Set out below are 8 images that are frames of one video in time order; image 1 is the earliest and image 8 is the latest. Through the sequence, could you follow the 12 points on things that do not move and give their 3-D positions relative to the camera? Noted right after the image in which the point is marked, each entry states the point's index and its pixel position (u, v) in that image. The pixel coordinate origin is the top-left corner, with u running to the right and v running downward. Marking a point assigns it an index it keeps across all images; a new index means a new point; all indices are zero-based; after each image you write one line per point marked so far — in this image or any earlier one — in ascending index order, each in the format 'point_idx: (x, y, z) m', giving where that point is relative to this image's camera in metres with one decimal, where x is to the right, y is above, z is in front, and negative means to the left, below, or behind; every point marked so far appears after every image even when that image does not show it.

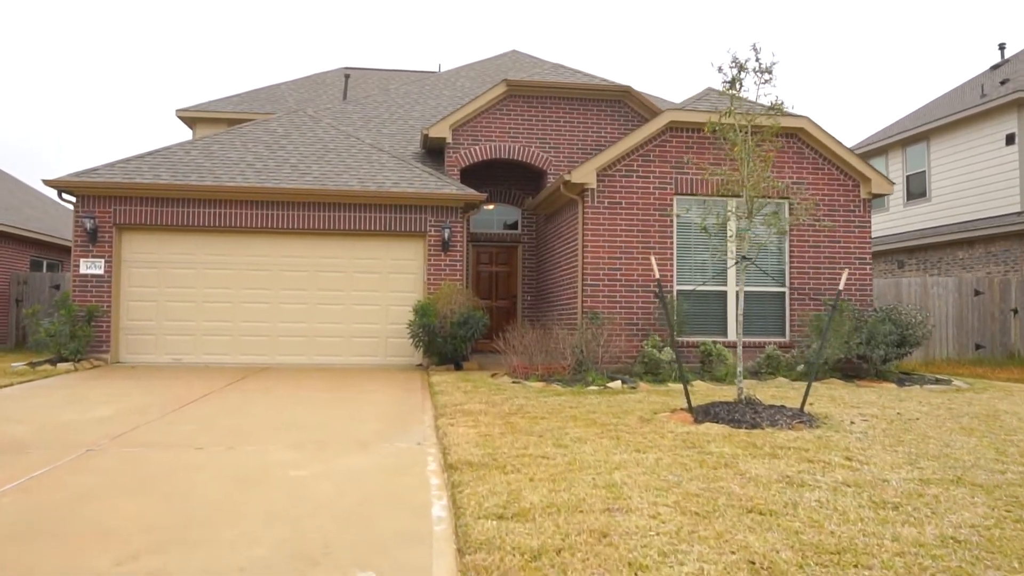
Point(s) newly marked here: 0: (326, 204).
0: (-2.9, +1.3, +12.5) m
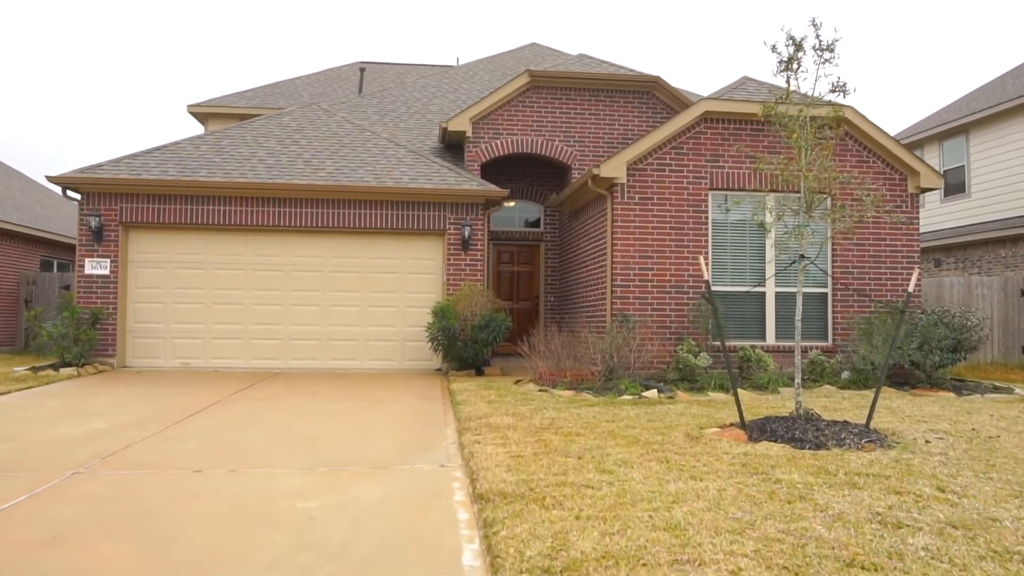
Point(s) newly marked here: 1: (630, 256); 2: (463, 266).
0: (-2.5, +1.3, +12.0) m
1: (+1.5, +0.4, +10.3) m
2: (-0.7, +0.3, +12.1) m
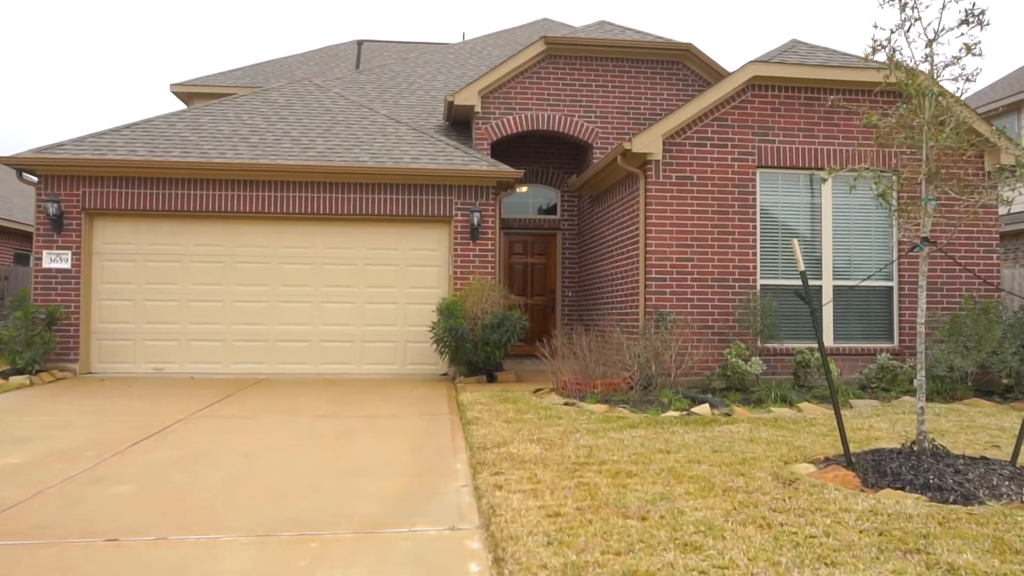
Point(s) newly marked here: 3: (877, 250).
0: (-2.3, +1.3, +10.6) m
1: (+1.7, +0.5, +8.9) m
2: (-0.5, +0.4, +10.7) m
3: (+4.2, +0.4, +9.4) m
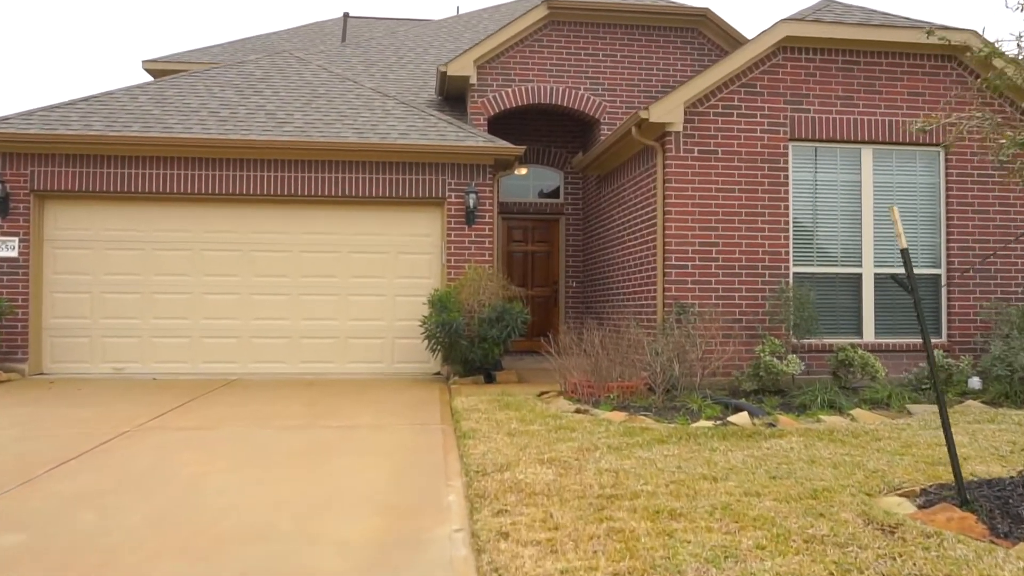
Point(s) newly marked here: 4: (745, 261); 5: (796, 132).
0: (-2.3, +1.5, +9.5) m
1: (+1.7, +0.6, +7.9) m
2: (-0.5, +0.5, +9.6) m
3: (+4.2, +0.6, +8.3) m
4: (+2.3, +0.3, +7.9) m
5: (+2.8, +1.5, +8.1) m
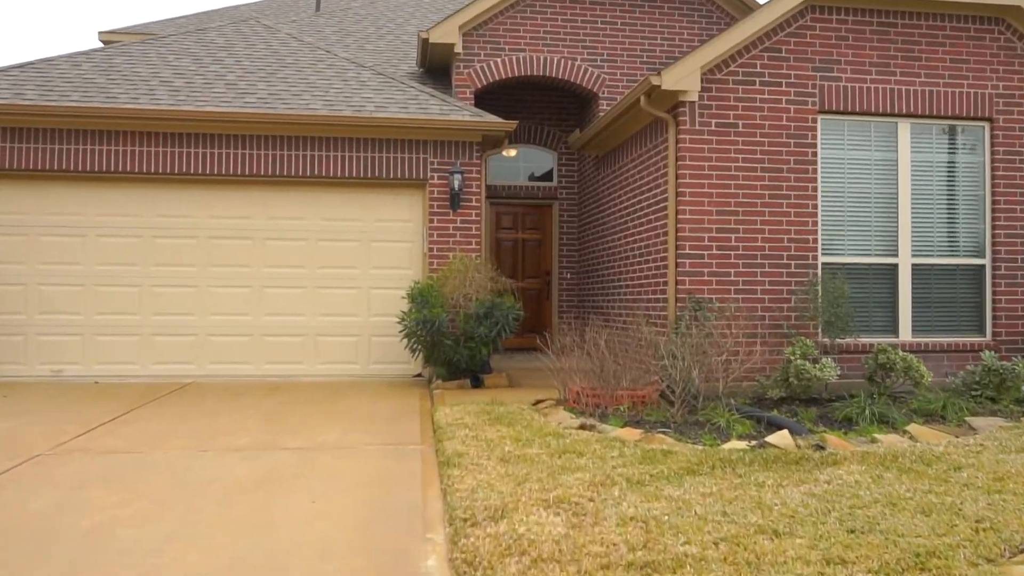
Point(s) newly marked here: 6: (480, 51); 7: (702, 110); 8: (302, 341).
0: (-2.4, +1.5, +8.4) m
1: (+1.6, +0.6, +6.9) m
2: (-0.6, +0.6, +8.6) m
3: (+4.1, +0.6, +7.4) m
4: (+2.2, +0.3, +7.0) m
5: (+2.7, +1.6, +7.1) m
6: (-0.4, +2.8, +9.6) m
7: (+1.6, +1.5, +6.9) m
8: (-2.2, -0.6, +8.6) m
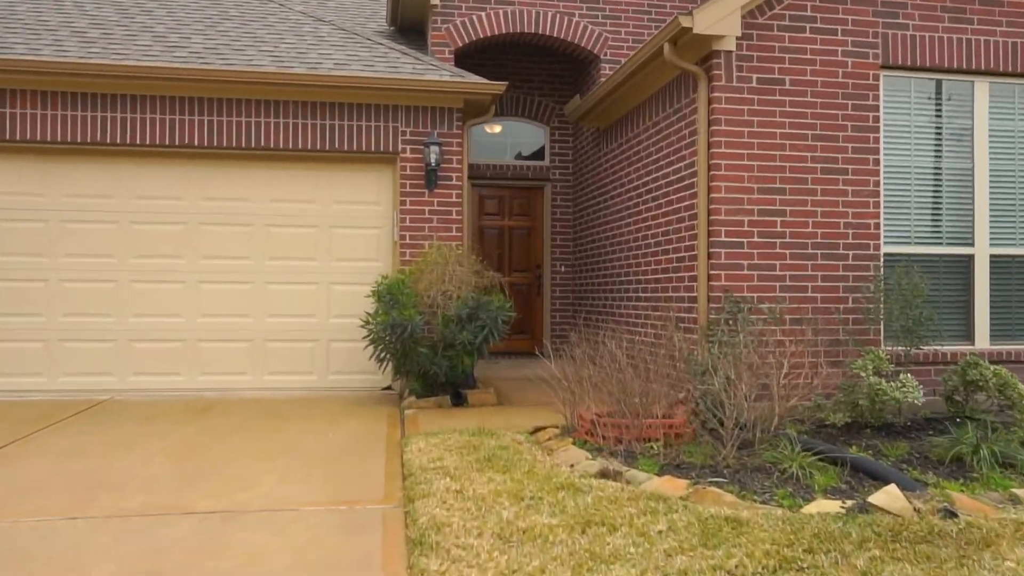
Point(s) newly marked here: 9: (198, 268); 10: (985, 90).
0: (-2.5, +1.6, +6.9) m
1: (+1.6, +0.7, +5.5) m
2: (-0.7, +0.7, +7.2) m
3: (+4.0, +0.7, +6.1) m
4: (+2.1, +0.4, +5.6) m
5: (+2.7, +1.6, +5.8) m
6: (-0.5, +2.8, +8.1) m
7: (+1.6, +1.5, +5.5) m
8: (-2.3, -0.5, +7.2) m
9: (-2.7, +0.2, +7.1) m
10: (+3.5, +1.4, +6.0) m
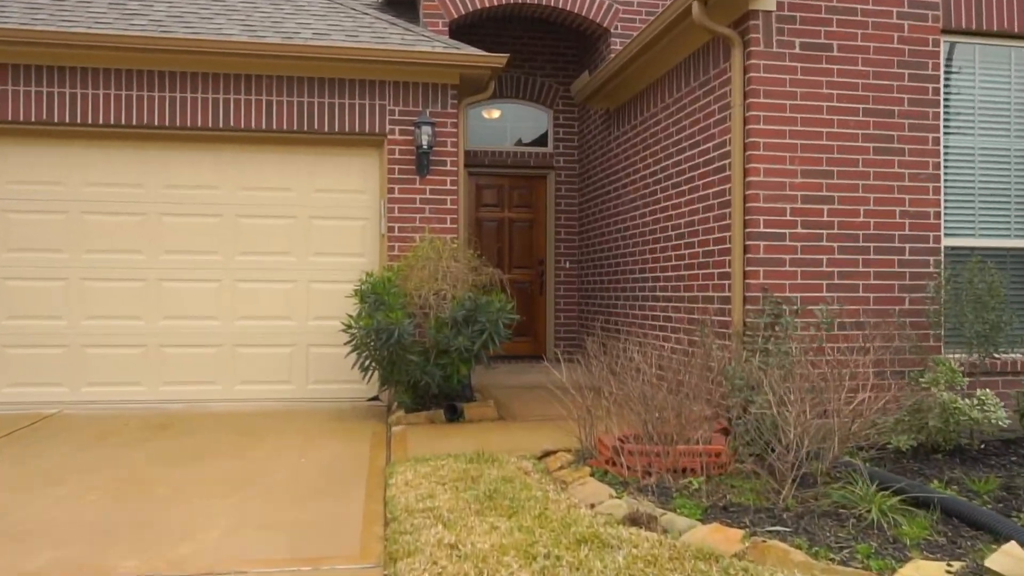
0: (-2.5, +1.6, +6.1) m
1: (+1.6, +0.7, +4.7) m
2: (-0.7, +0.7, +6.4) m
3: (+4.1, +0.7, +5.3) m
4: (+2.1, +0.4, +4.8) m
5: (+2.7, +1.6, +5.0) m
6: (-0.5, +2.9, +7.3) m
7: (+1.6, +1.5, +4.7) m
8: (-2.3, -0.5, +6.4) m
9: (-2.7, +0.2, +6.3) m
10: (+3.5, +1.5, +5.2) m
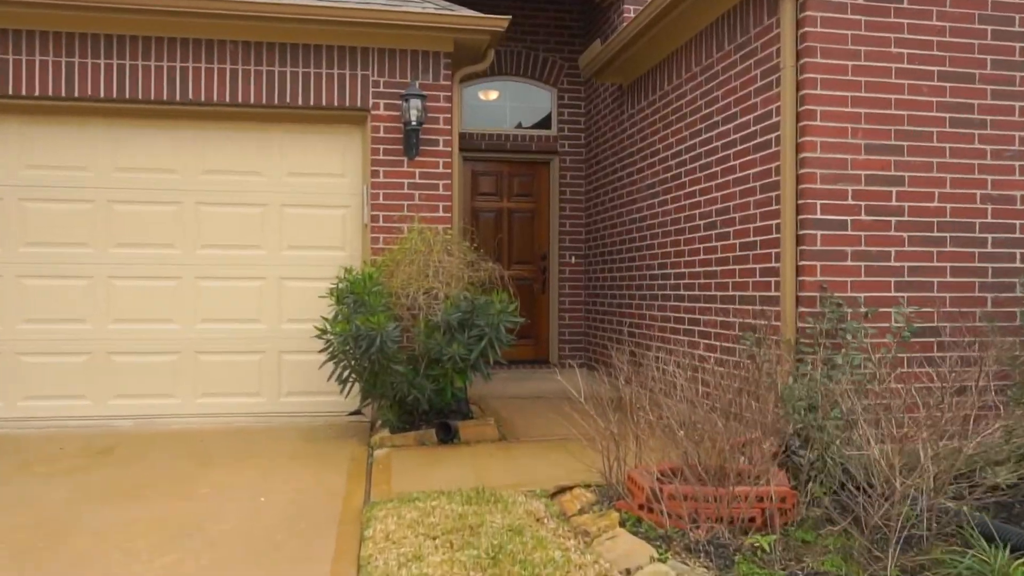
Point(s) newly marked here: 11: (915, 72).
0: (-2.5, +1.6, +5.3) m
1: (+1.6, +0.7, +3.9) m
2: (-0.7, +0.7, +5.6) m
3: (+4.1, +0.7, +4.5) m
4: (+2.2, +0.4, +4.0) m
5: (+2.7, +1.7, +4.2) m
6: (-0.5, +2.9, +6.5) m
7: (+1.6, +1.5, +3.9) m
8: (-2.3, -0.5, +5.5) m
9: (-2.7, +0.2, +5.5) m
10: (+3.5, +1.5, +4.4) m
11: (+2.0, +1.1, +4.0) m
